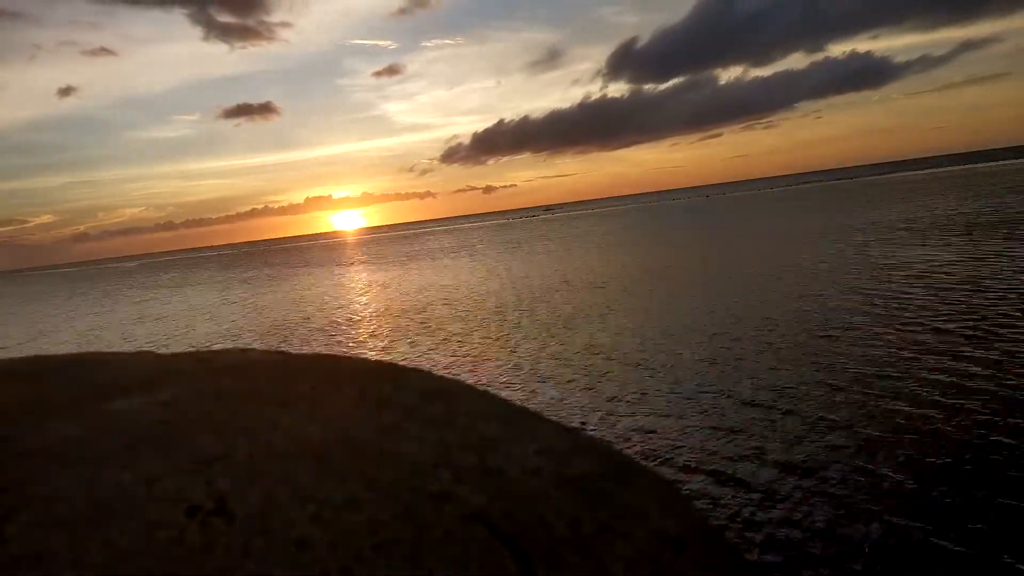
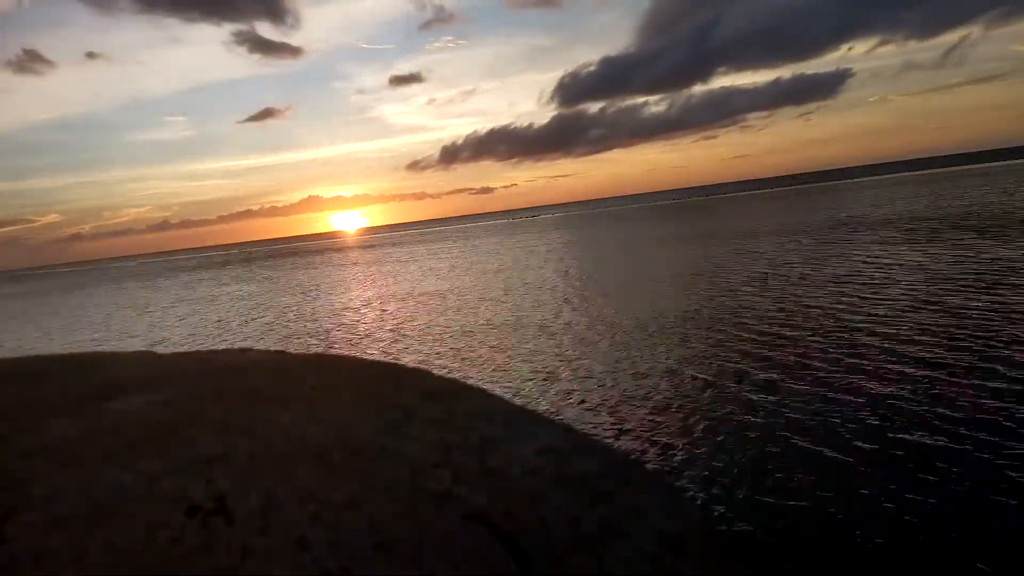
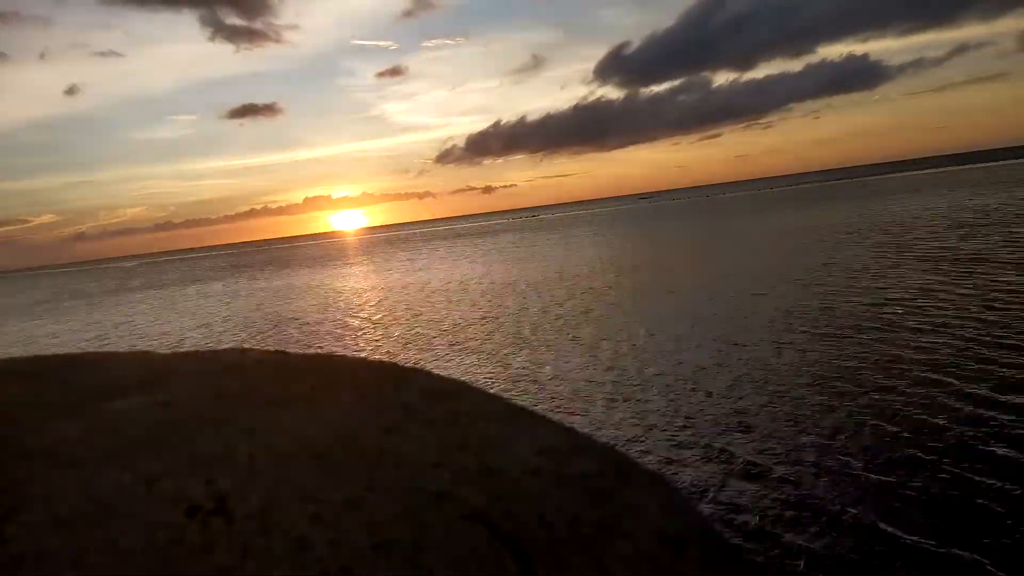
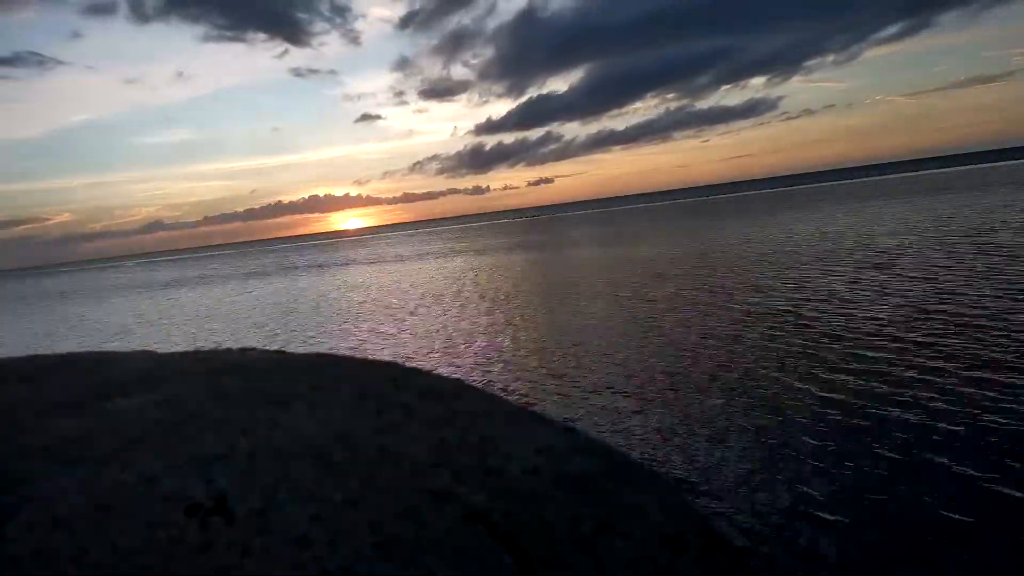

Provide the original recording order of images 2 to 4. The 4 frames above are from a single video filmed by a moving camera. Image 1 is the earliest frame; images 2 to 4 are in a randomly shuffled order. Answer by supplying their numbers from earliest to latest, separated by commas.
3, 2, 4
